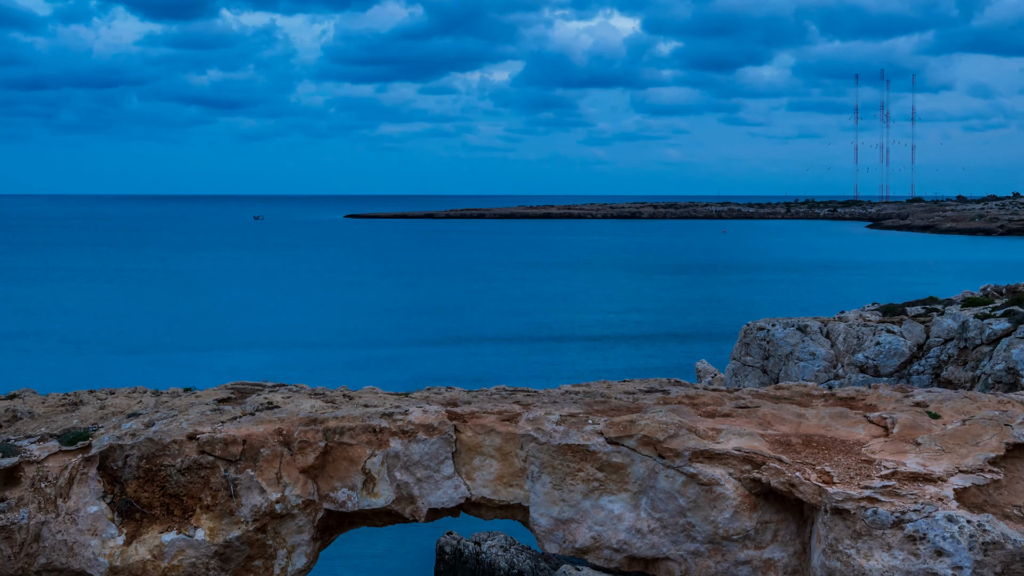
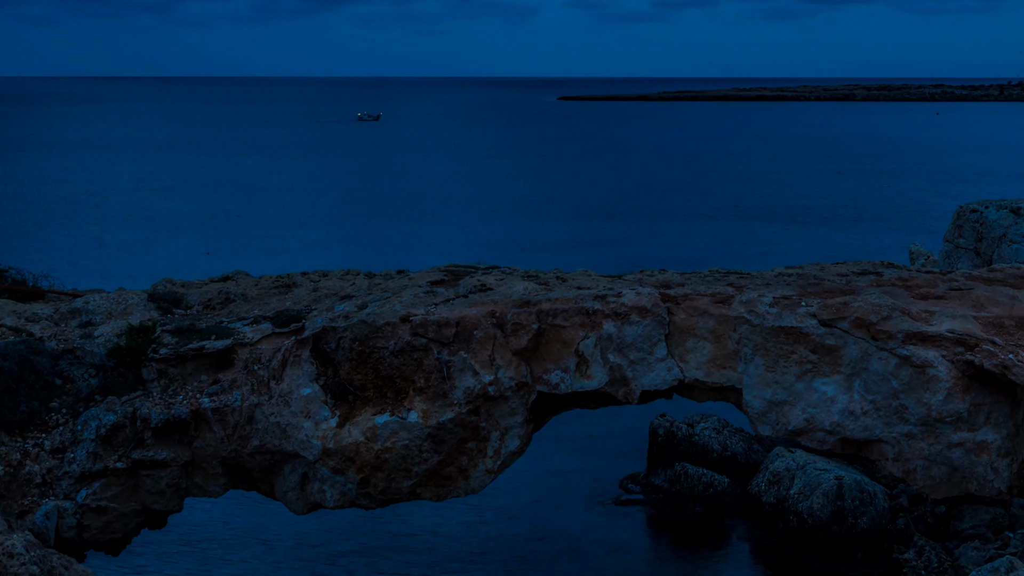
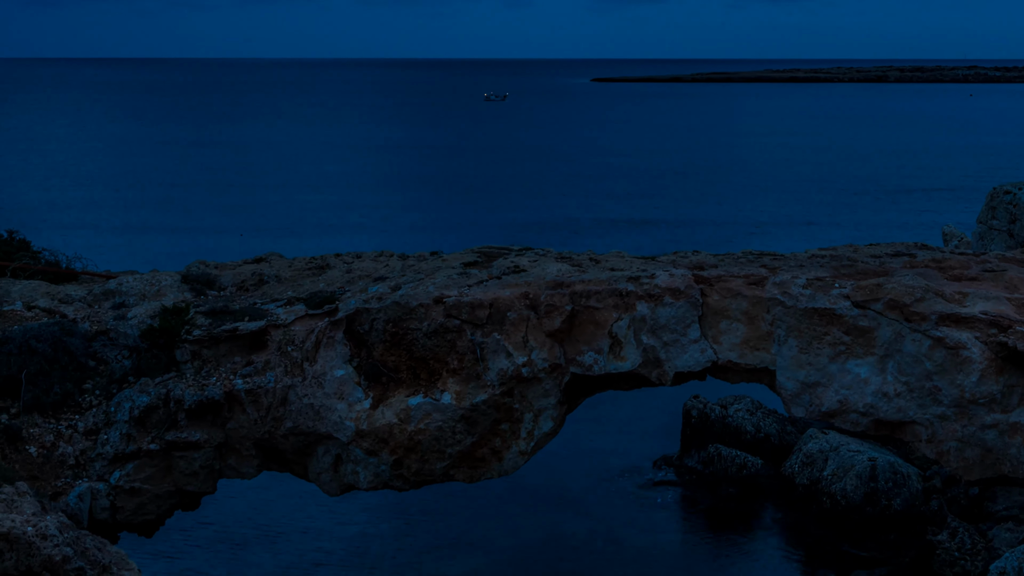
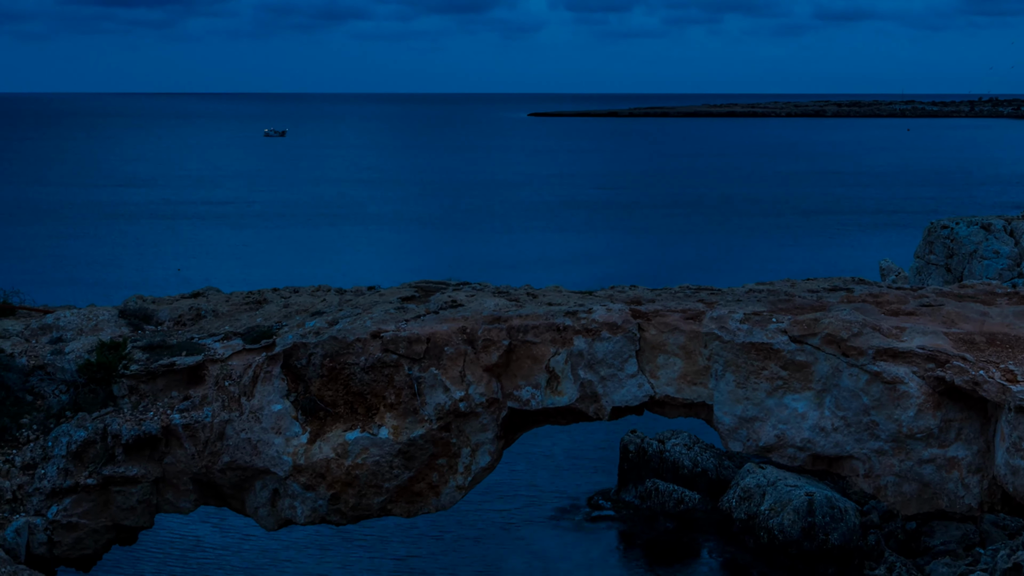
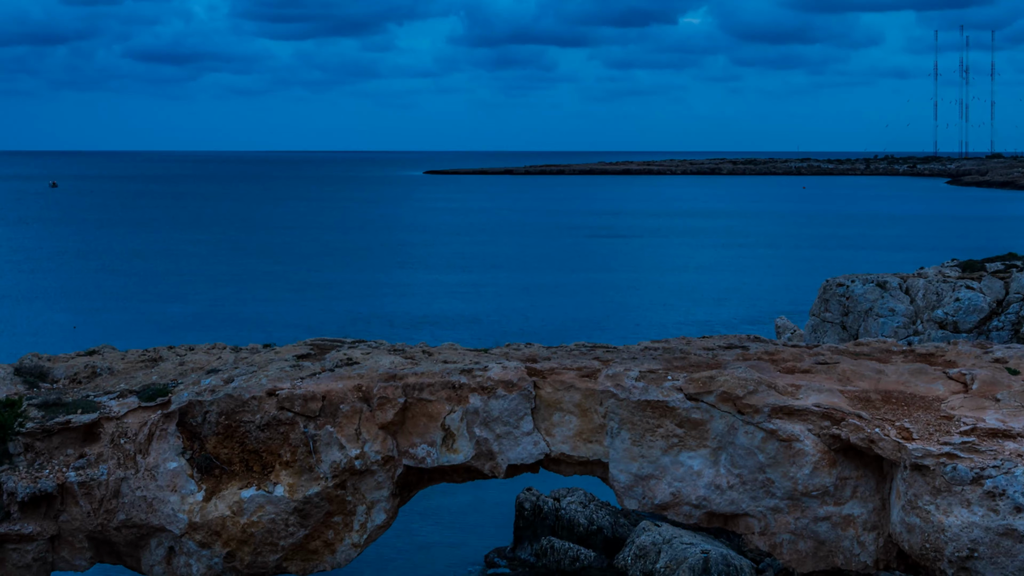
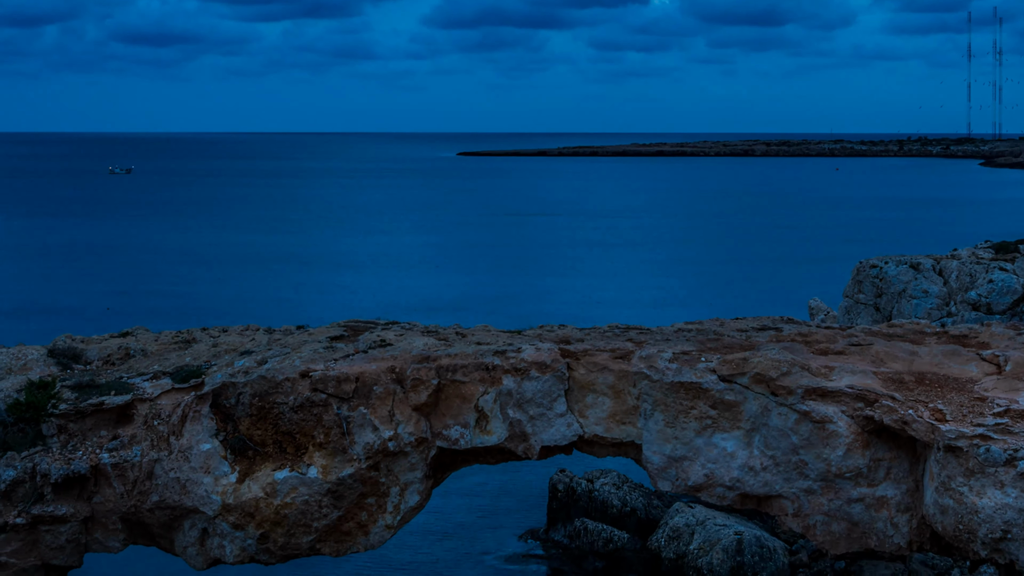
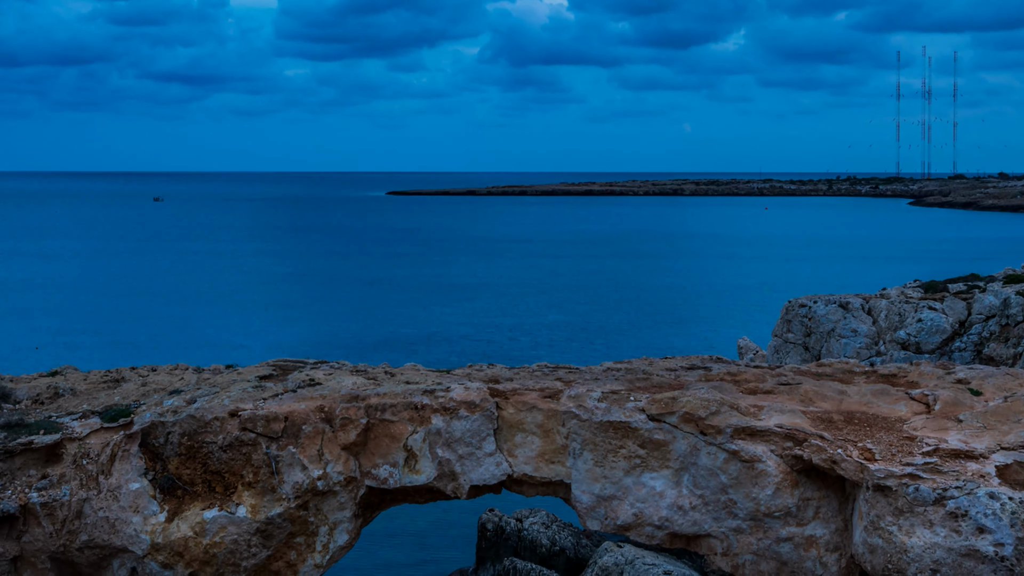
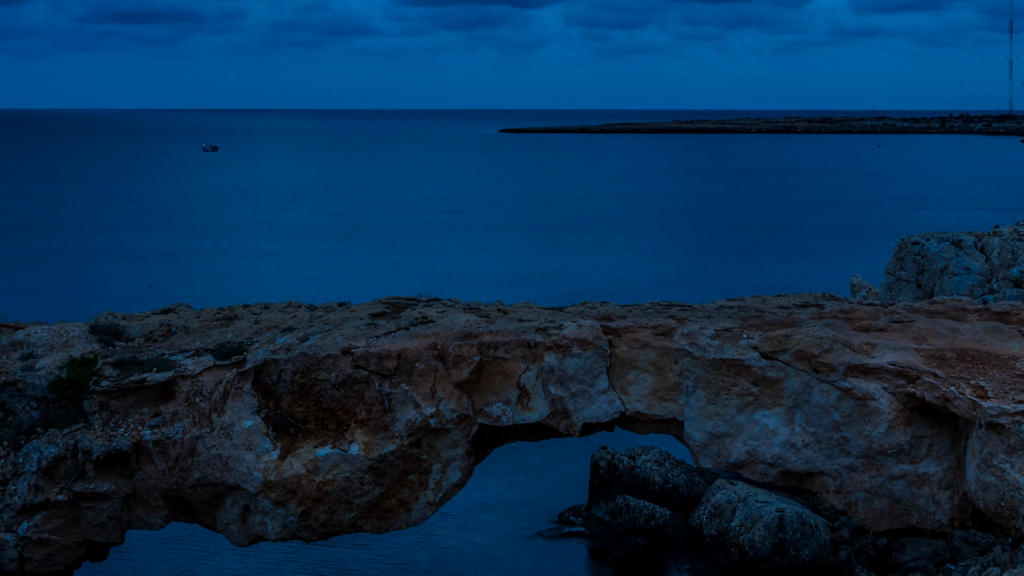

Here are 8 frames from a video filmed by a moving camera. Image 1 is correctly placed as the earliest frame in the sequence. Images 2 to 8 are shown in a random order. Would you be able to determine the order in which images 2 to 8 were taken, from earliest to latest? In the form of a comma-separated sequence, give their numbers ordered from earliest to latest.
7, 5, 6, 8, 4, 2, 3
